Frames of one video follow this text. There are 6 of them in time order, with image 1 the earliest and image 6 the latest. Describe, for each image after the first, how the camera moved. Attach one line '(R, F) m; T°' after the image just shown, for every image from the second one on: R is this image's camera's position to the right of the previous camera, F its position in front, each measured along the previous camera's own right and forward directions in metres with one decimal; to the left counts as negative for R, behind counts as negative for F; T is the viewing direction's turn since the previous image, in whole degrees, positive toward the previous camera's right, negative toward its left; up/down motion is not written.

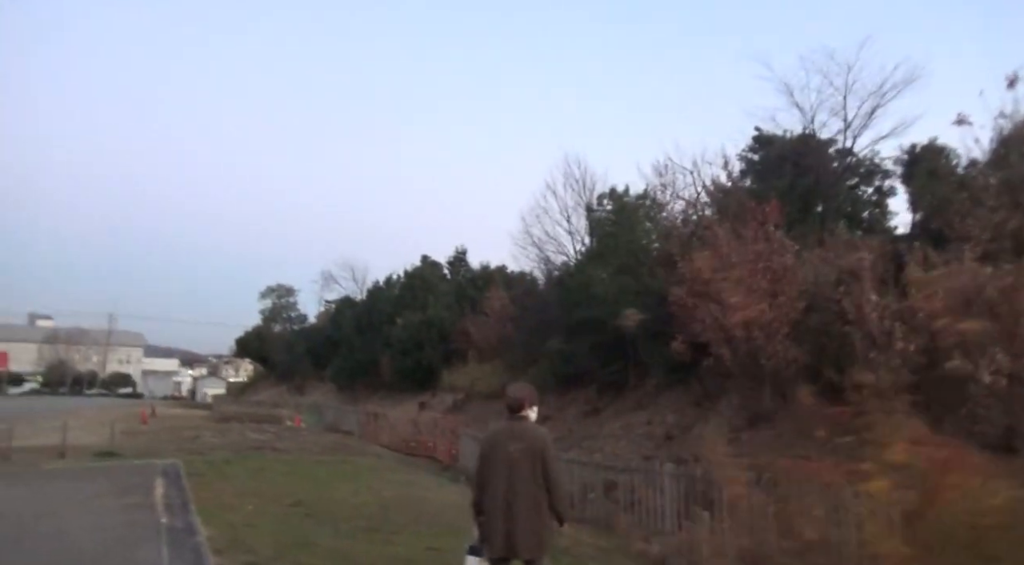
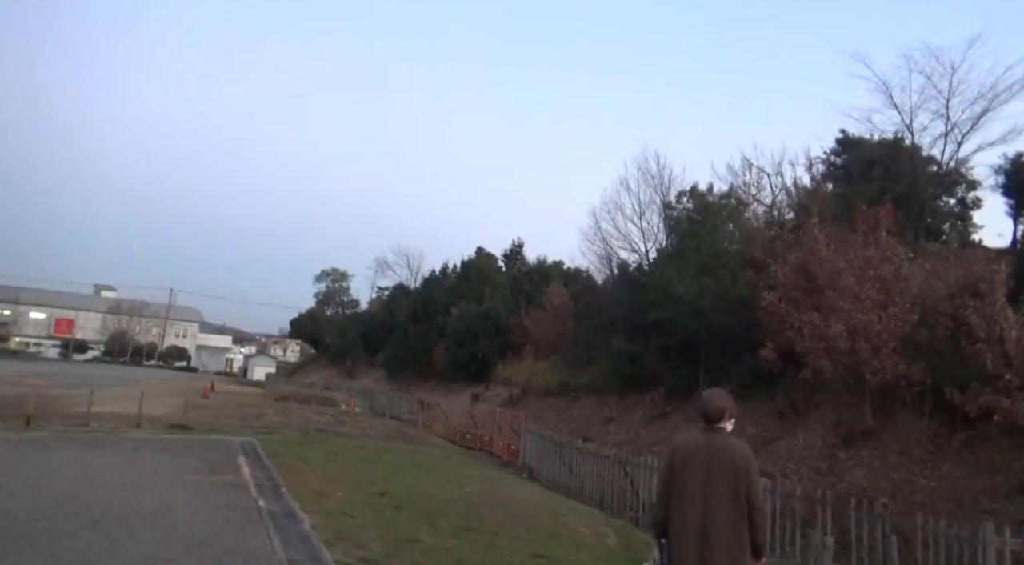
(-1.1, +0.6) m; -4°
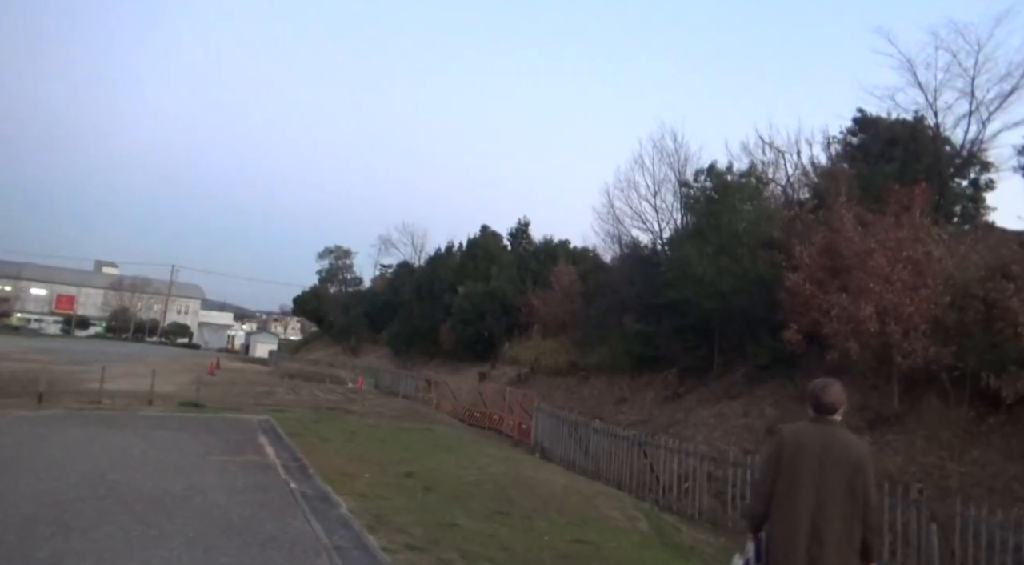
(-0.5, +0.3) m; 0°
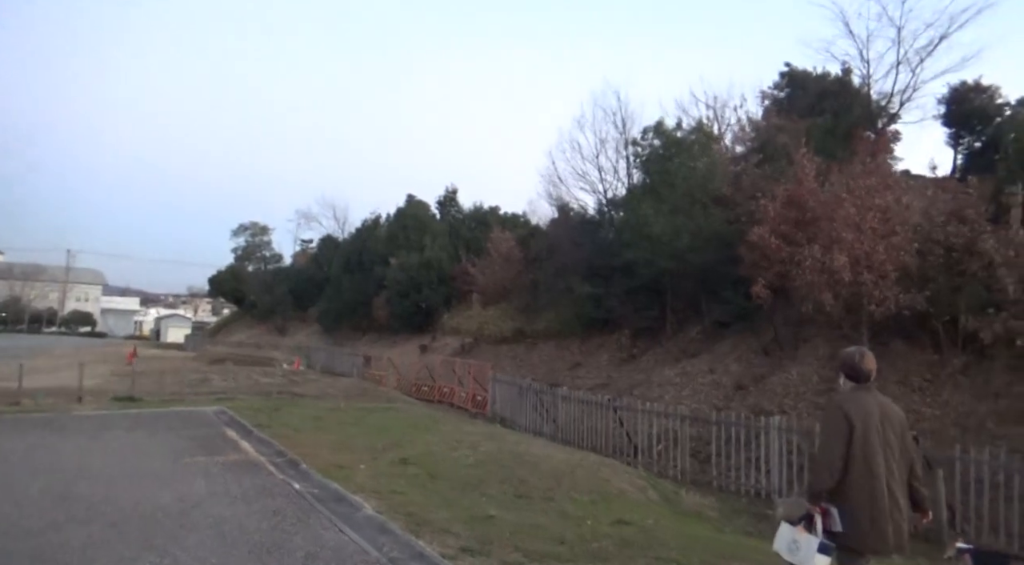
(-1.2, +0.8) m; +7°
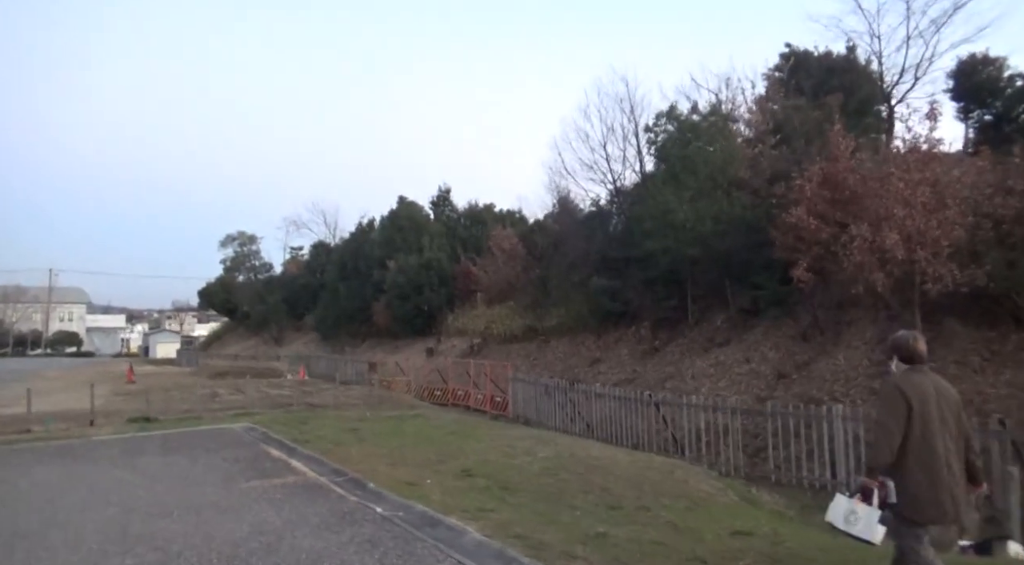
(-1.2, +0.7) m; +1°
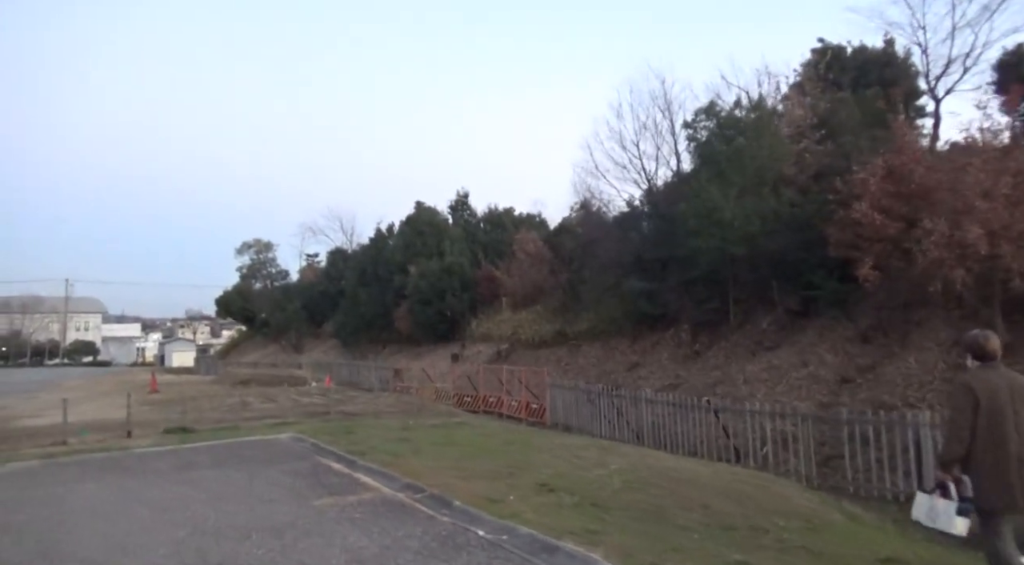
(-1.0, +0.7) m; -1°
